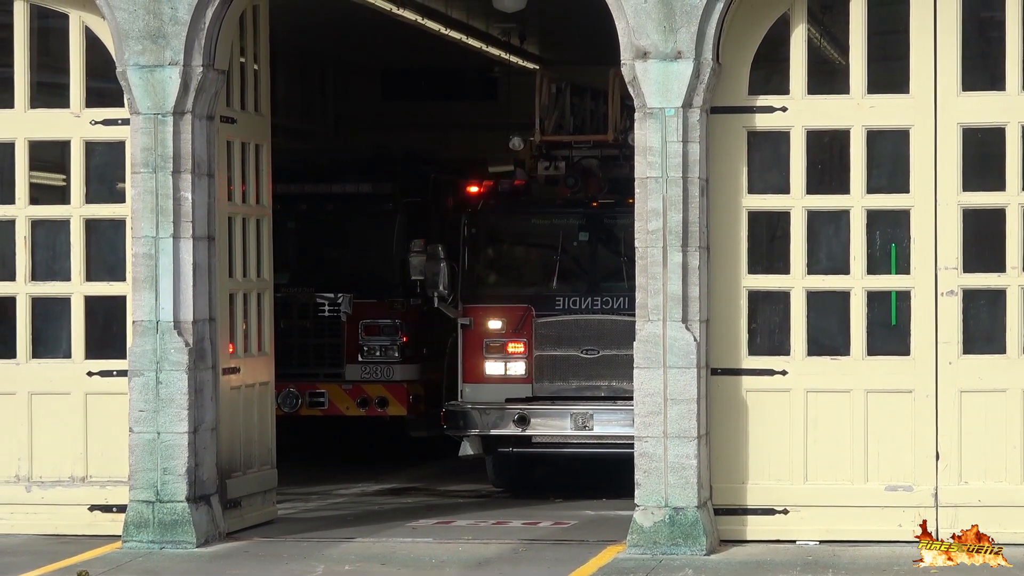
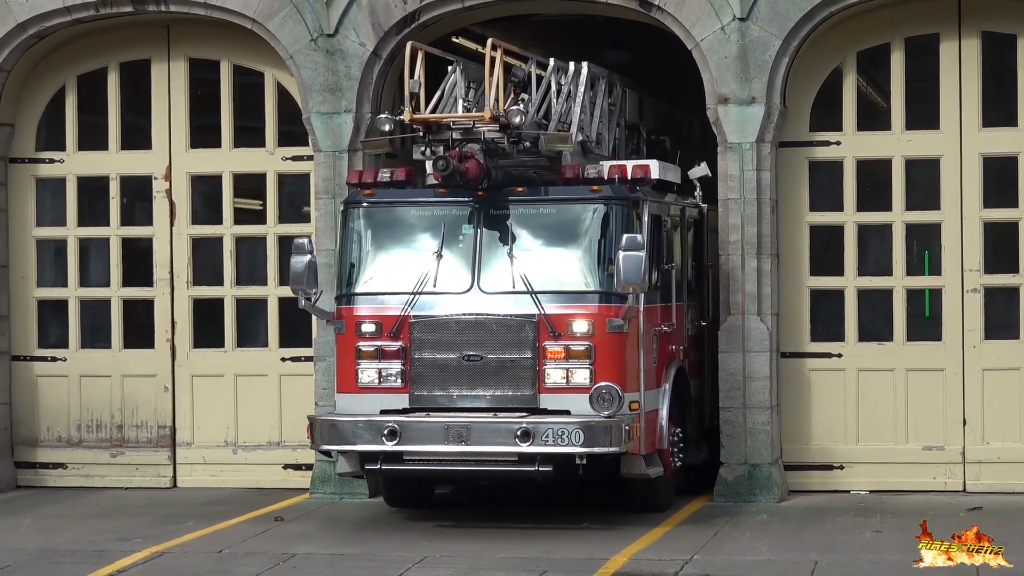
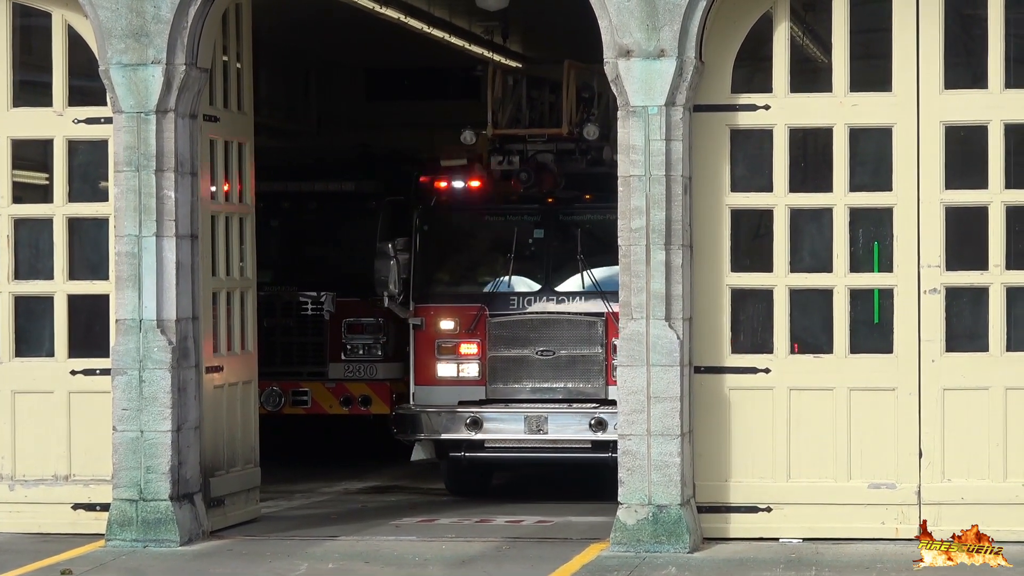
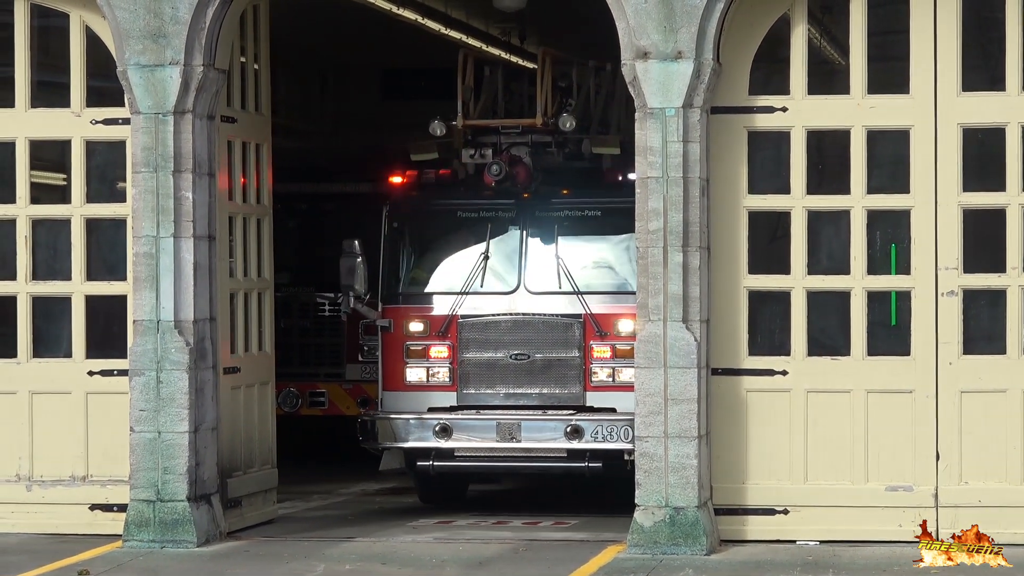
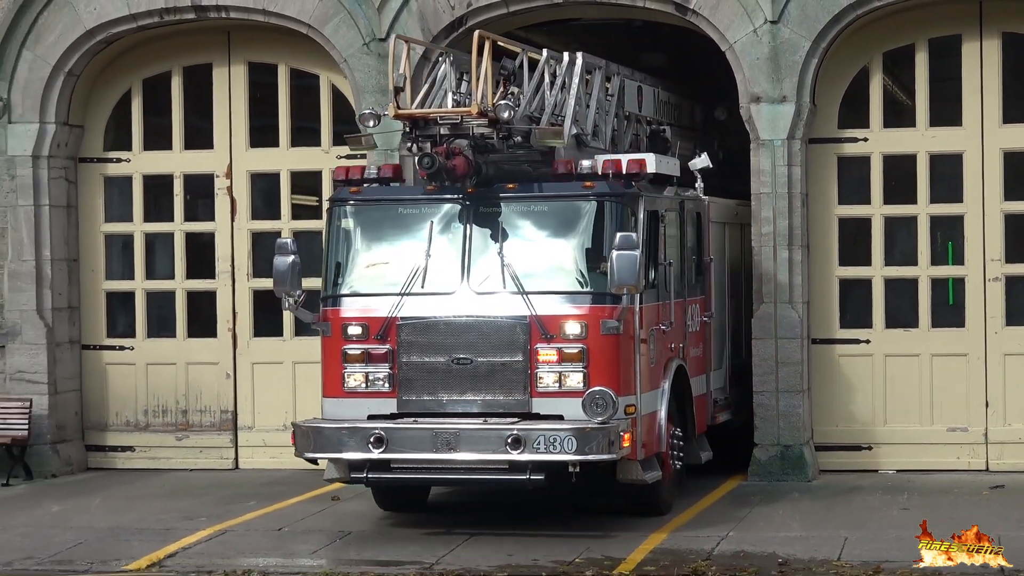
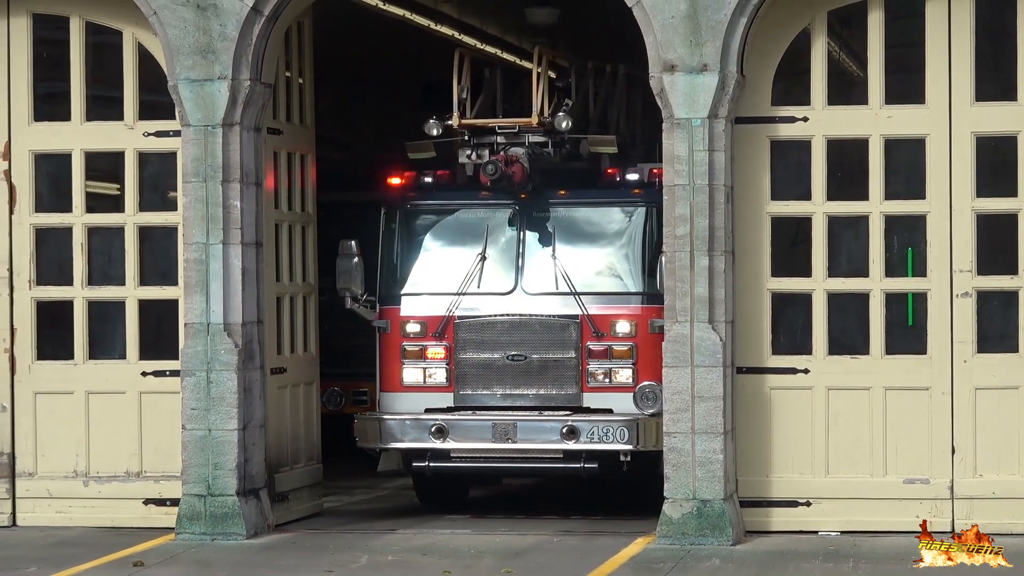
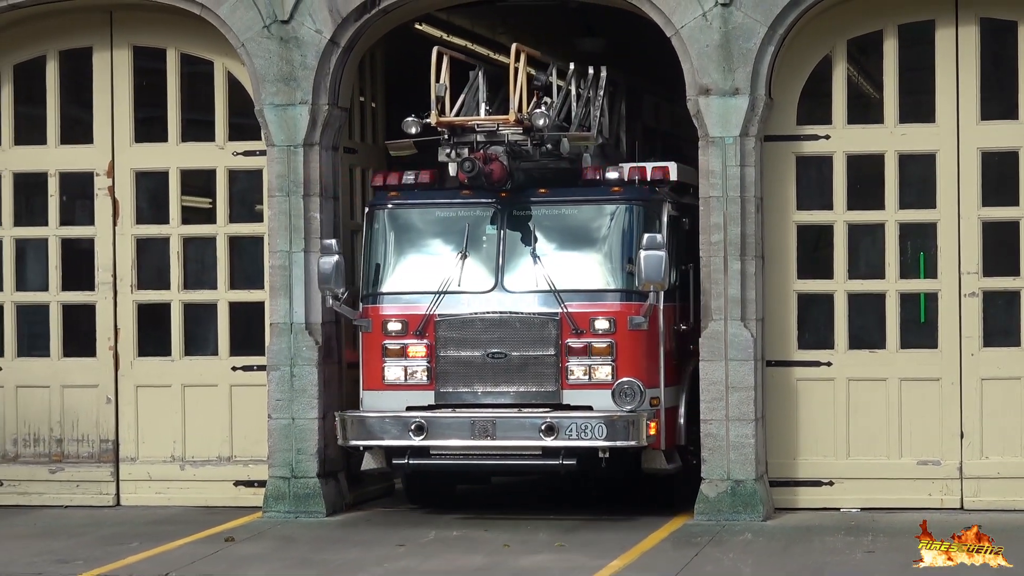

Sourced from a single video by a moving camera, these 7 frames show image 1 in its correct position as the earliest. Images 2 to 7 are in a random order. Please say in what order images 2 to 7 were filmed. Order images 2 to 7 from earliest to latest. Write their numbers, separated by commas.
3, 4, 6, 7, 2, 5
